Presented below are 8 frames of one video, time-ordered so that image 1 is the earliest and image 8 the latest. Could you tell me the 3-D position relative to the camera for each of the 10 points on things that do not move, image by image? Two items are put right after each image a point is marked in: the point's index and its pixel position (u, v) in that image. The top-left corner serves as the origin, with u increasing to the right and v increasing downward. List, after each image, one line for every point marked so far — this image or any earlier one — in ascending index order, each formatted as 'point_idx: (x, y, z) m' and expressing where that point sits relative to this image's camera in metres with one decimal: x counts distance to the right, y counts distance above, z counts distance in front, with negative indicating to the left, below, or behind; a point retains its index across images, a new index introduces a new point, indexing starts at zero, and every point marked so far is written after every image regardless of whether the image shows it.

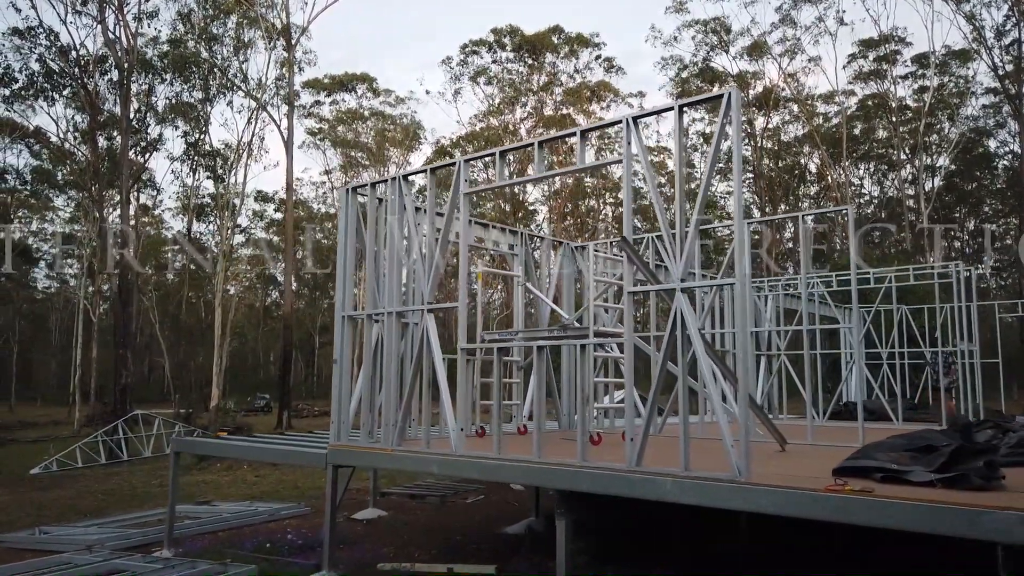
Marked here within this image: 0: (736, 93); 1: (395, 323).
0: (+1.1, +1.0, +4.0) m
1: (-0.8, -0.2, +5.5) m
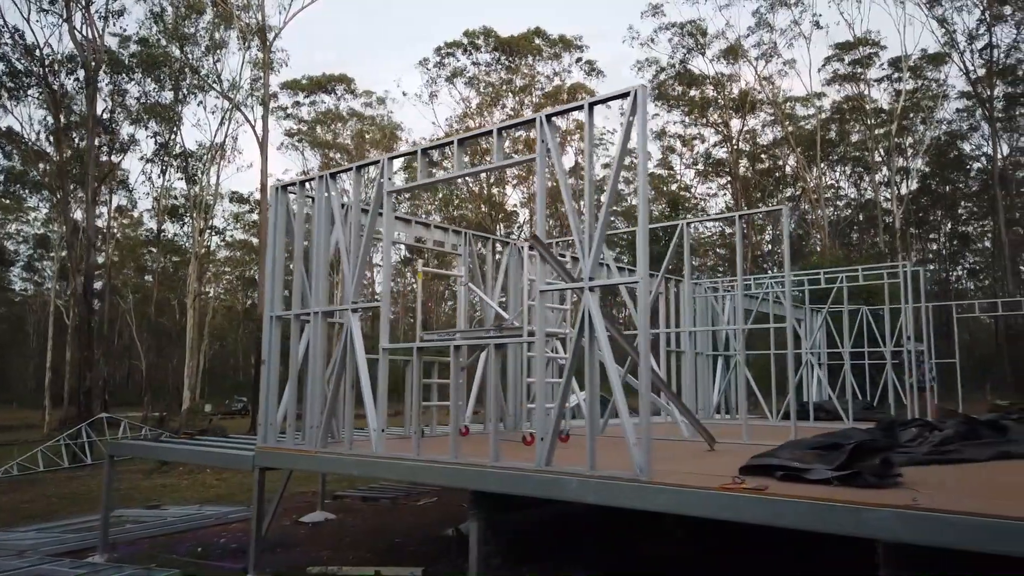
0: (+0.7, +1.0, +4.0) m
1: (-1.4, -0.2, +5.4) m
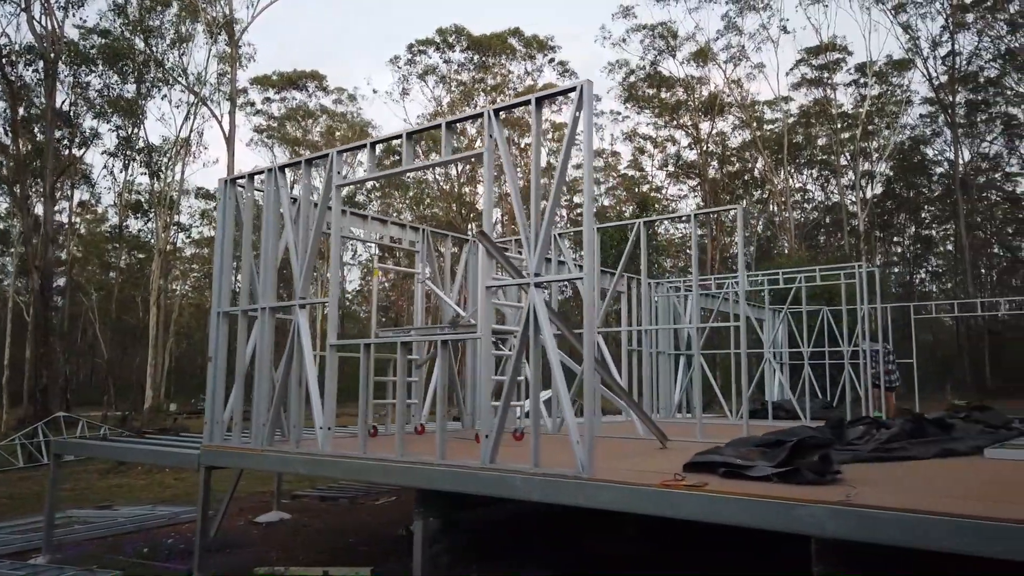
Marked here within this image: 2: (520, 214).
0: (+0.4, +1.1, +4.0) m
1: (-1.7, -0.2, +5.3) m
2: (0.0, +0.4, +4.2) m
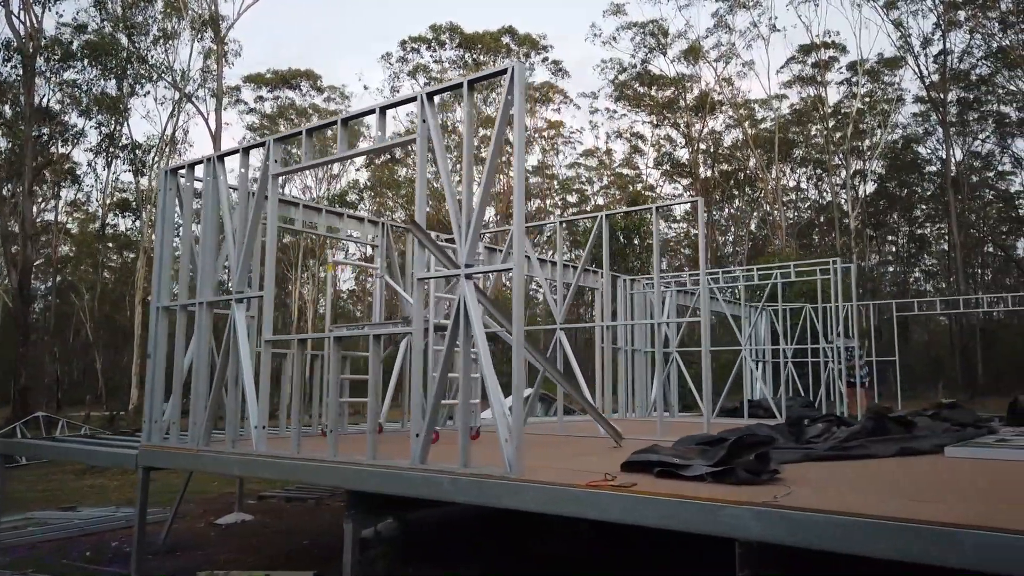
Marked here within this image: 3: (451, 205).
0: (0.0, +1.1, +3.8) m
1: (-2.0, -0.2, +5.1) m
2: (-0.3, +0.5, +4.0) m
3: (-0.3, +0.4, +3.9) m
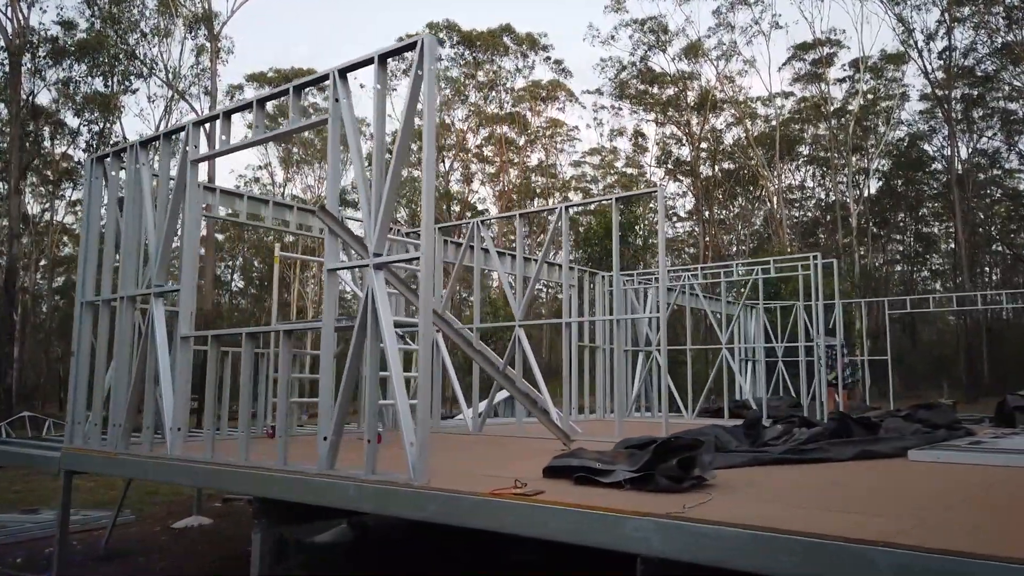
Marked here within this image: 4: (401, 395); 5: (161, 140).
0: (-0.4, +1.1, +3.5) m
1: (-2.4, -0.1, +4.9) m
2: (-0.7, +0.5, +3.7) m
3: (-0.7, +0.5, +3.7) m
4: (-0.5, -0.5, +3.3) m
5: (-2.2, +0.9, +4.9) m
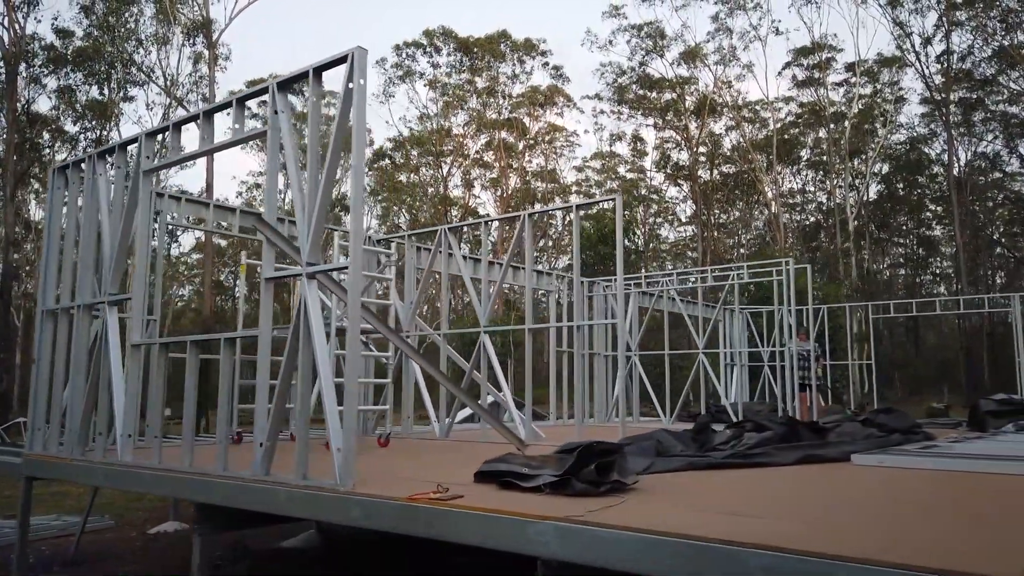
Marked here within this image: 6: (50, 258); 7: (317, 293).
0: (-0.7, +1.1, +3.6) m
1: (-2.8, -0.2, +5.0) m
2: (-1.0, +0.5, +3.8) m
3: (-1.0, +0.4, +3.7) m
4: (-0.8, -0.5, +3.4) m
5: (-2.6, +0.9, +5.0) m
6: (-3.2, +0.2, +5.3) m
7: (-0.9, 0.0, +3.6) m
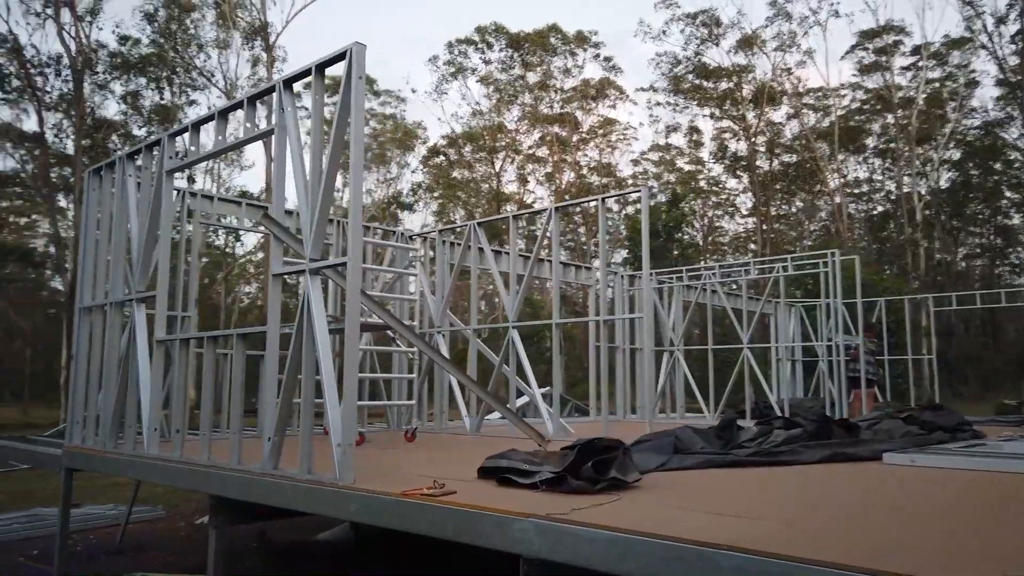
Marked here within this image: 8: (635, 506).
0: (-0.7, +1.1, +3.6) m
1: (-2.6, -0.2, +5.1) m
2: (-1.0, +0.5, +3.8) m
3: (-1.0, +0.5, +3.8) m
4: (-0.8, -0.5, +3.4) m
5: (-2.4, +0.9, +5.1) m
6: (-3.0, +0.2, +5.5) m
7: (-0.9, 0.0, +3.6) m
8: (+0.4, -0.8, +2.8) m
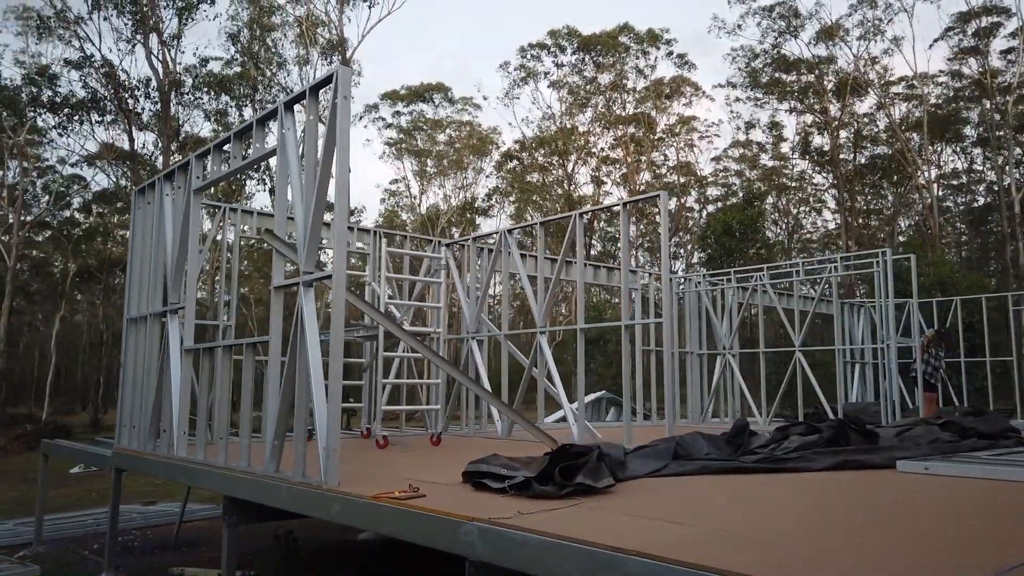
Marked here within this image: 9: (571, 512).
0: (-0.8, +1.1, +3.7) m
1: (-2.5, -0.3, +5.5) m
2: (-1.1, +0.4, +4.0) m
3: (-1.1, +0.4, +3.9) m
4: (-0.9, -0.5, +3.6) m
5: (-2.4, +0.8, +5.5) m
6: (-2.9, +0.1, +5.9) m
7: (-1.0, -0.1, +3.8) m
8: (+0.3, -0.8, +2.8) m
9: (+0.2, -0.8, +2.8) m
